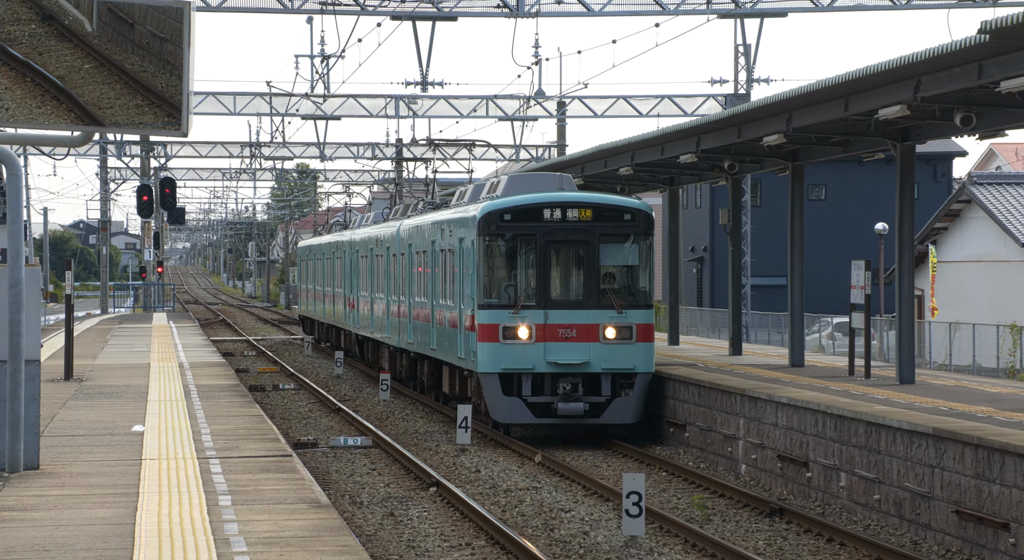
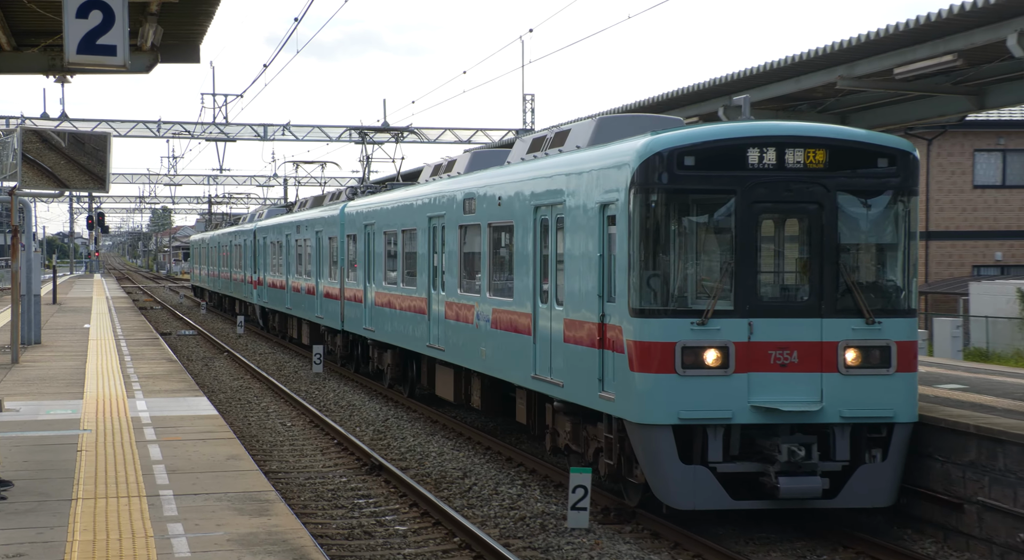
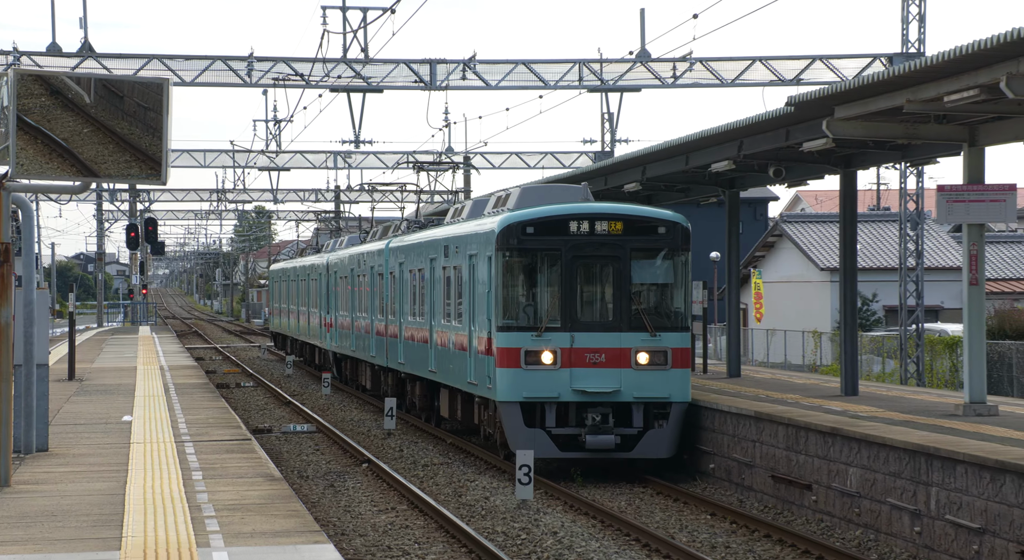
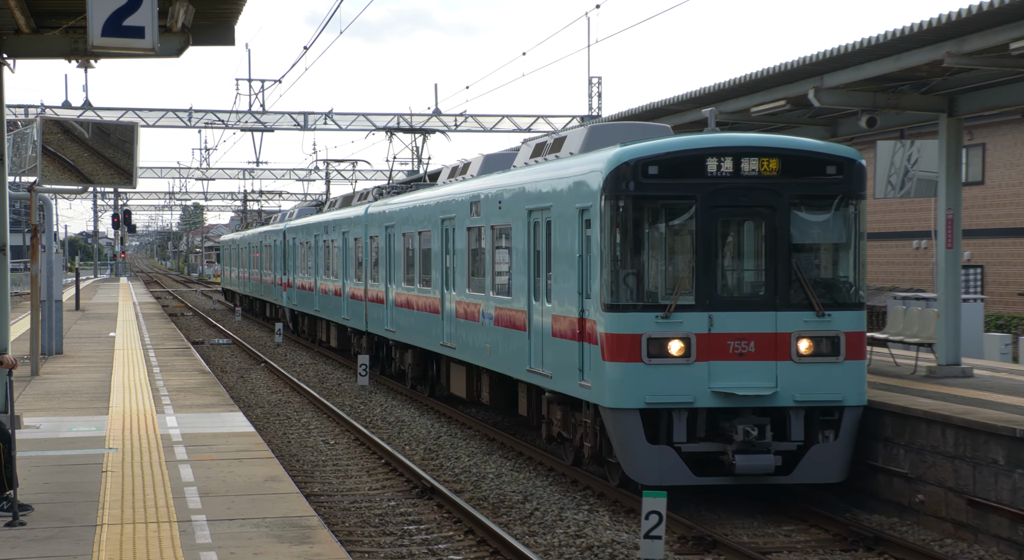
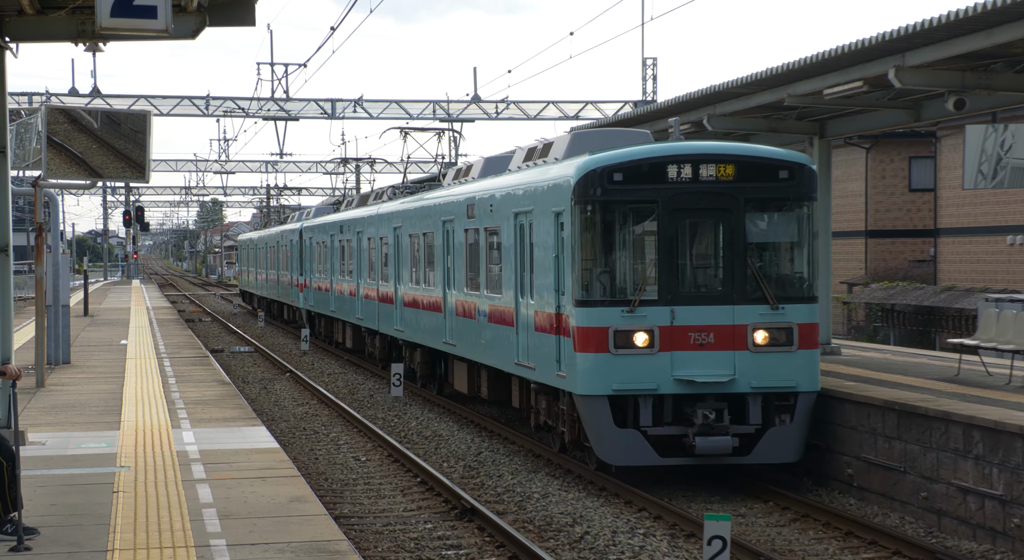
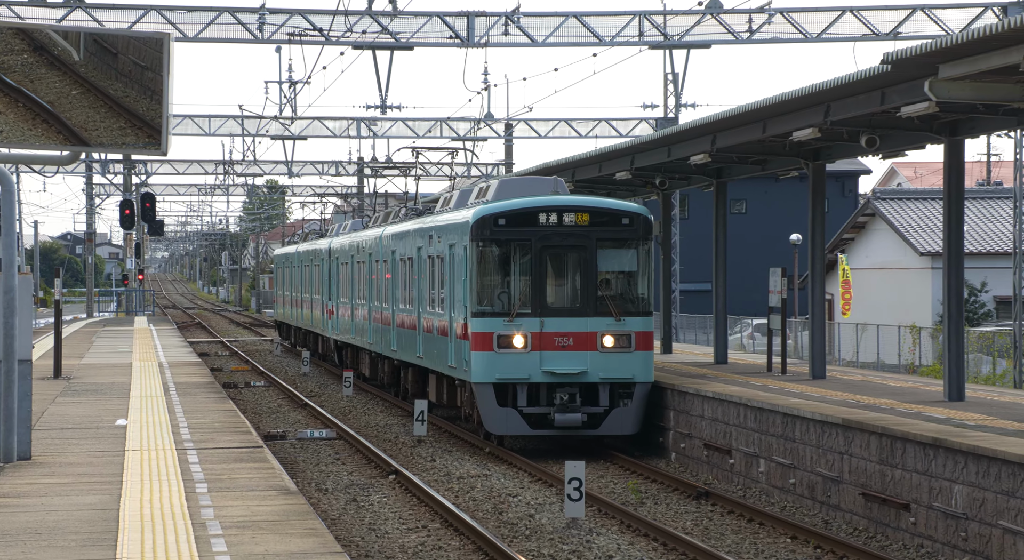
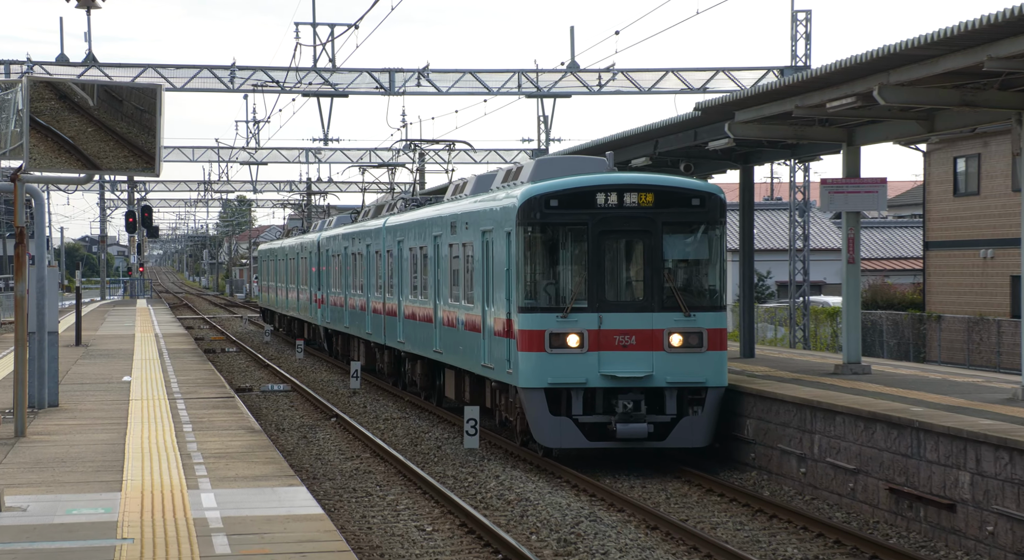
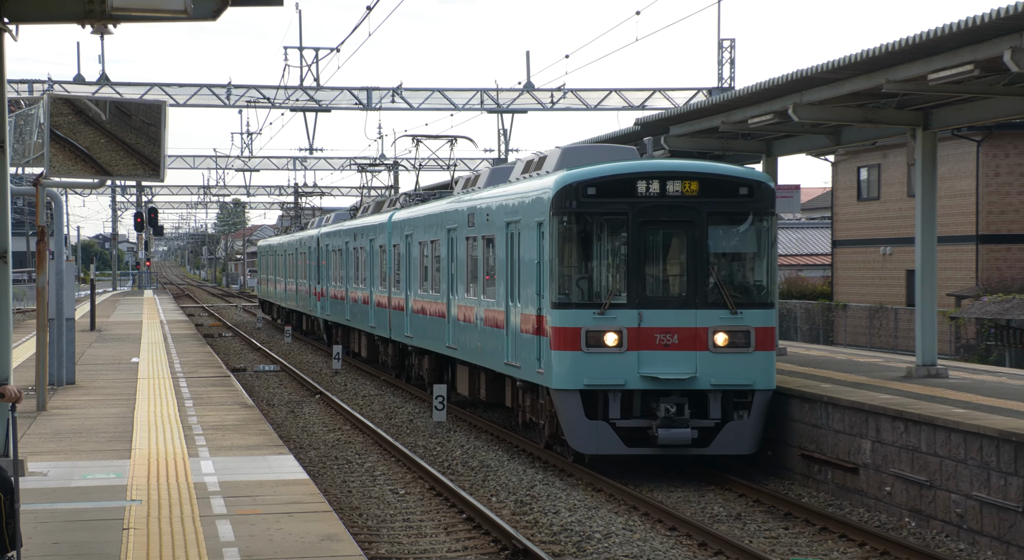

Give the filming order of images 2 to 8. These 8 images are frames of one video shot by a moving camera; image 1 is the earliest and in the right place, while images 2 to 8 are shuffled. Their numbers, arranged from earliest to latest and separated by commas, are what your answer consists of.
6, 3, 7, 8, 5, 4, 2
